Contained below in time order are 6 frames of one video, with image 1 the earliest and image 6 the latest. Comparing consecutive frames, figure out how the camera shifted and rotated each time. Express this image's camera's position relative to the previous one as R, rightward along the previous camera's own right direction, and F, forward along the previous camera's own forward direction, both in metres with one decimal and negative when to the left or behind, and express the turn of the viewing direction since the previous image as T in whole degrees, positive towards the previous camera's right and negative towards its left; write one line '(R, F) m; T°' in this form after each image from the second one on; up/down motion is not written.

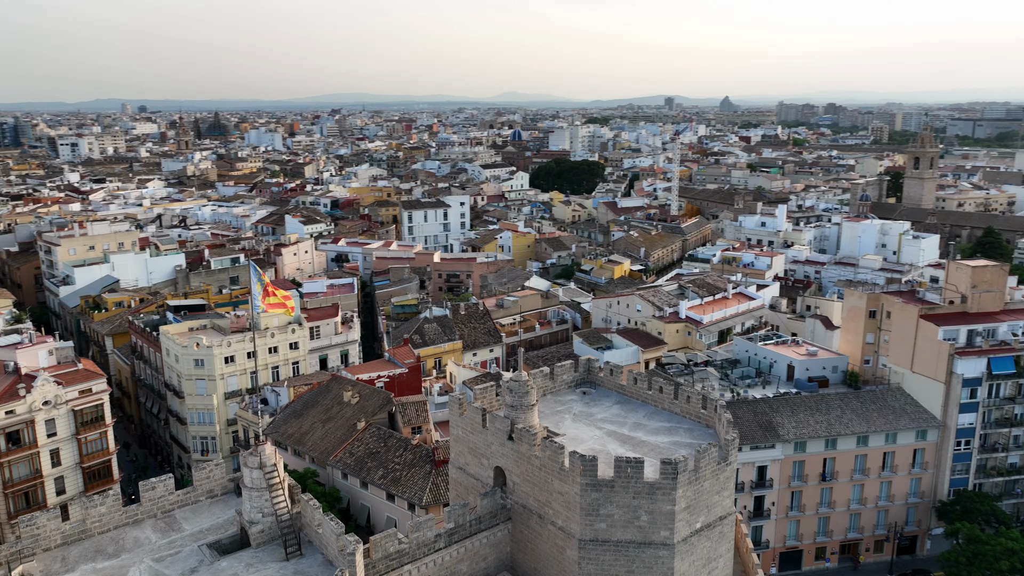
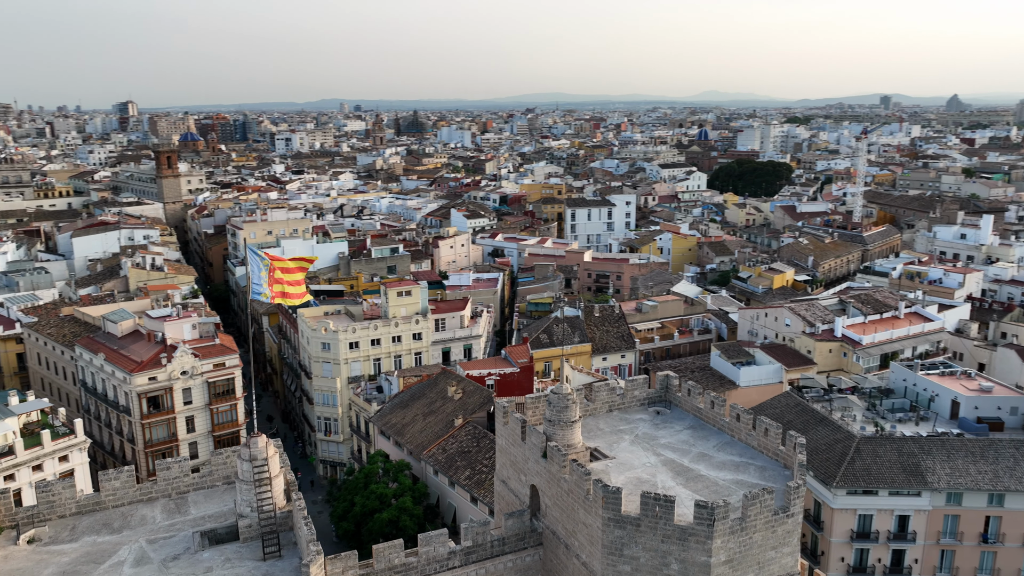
(+3.0, +2.0) m; -14°
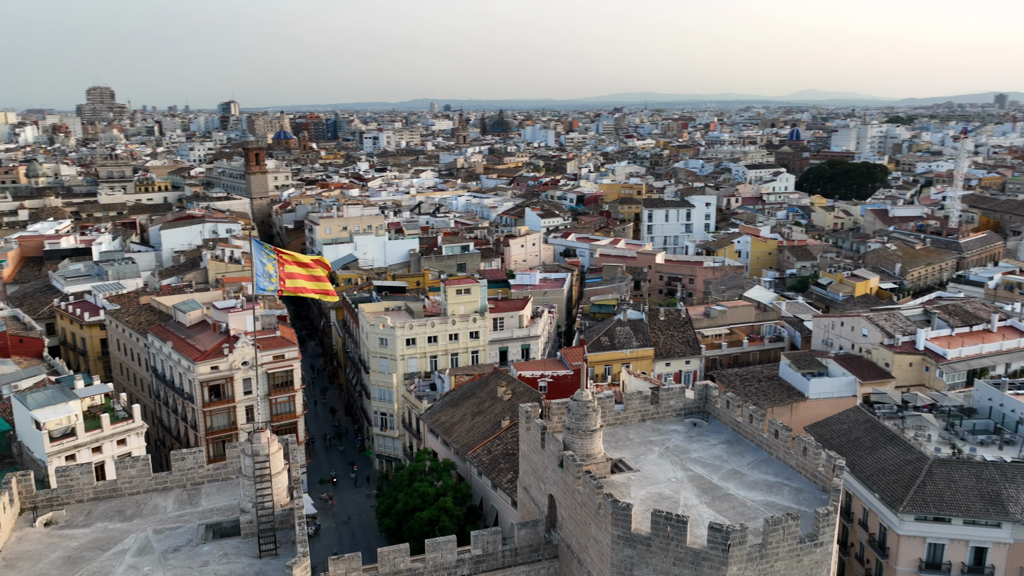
(+1.3, +0.7) m; -6°
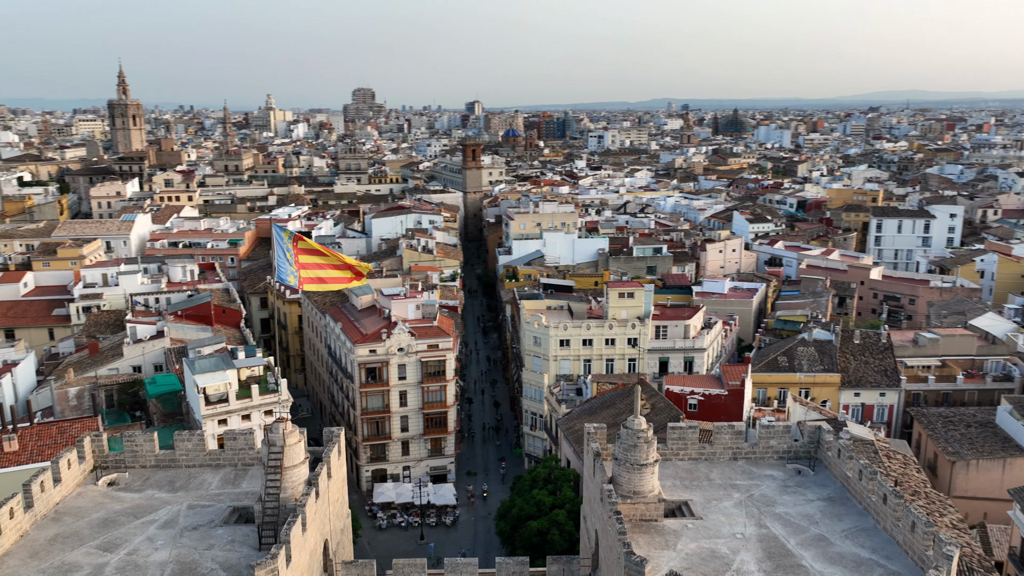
(+3.1, +2.0) m; -17°
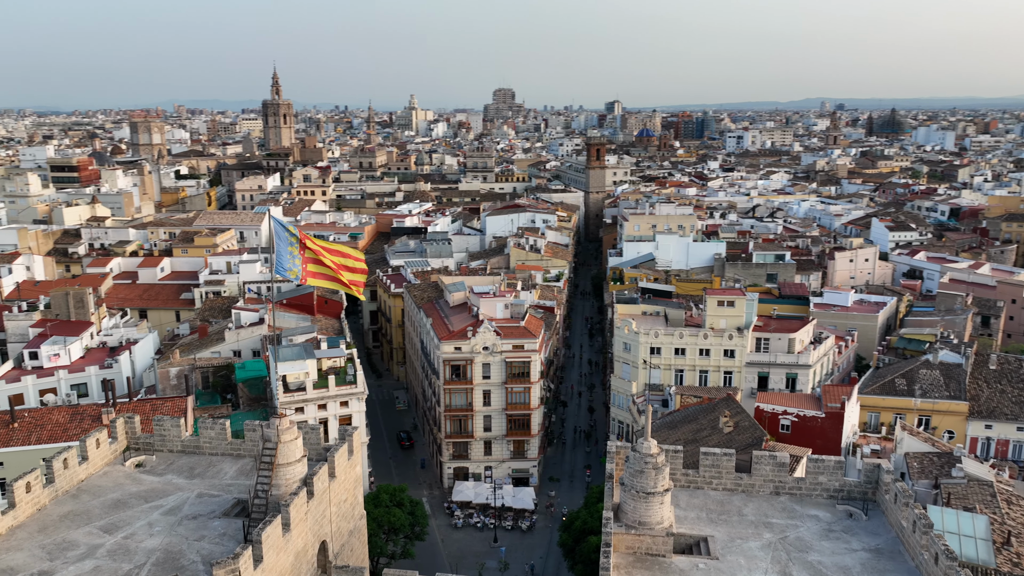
(+2.1, +1.1) m; -10°
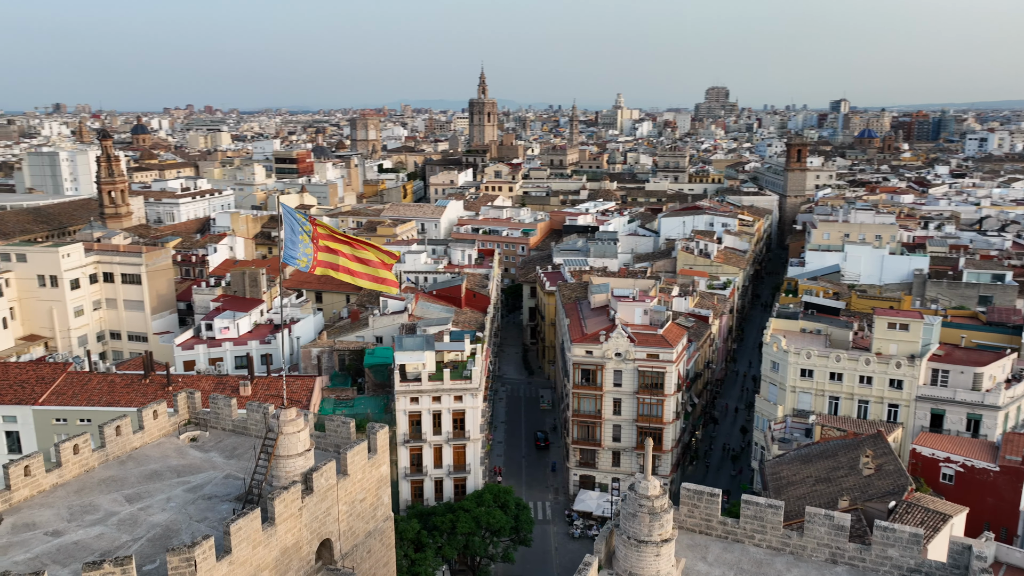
(+3.0, +1.7) m; -15°
